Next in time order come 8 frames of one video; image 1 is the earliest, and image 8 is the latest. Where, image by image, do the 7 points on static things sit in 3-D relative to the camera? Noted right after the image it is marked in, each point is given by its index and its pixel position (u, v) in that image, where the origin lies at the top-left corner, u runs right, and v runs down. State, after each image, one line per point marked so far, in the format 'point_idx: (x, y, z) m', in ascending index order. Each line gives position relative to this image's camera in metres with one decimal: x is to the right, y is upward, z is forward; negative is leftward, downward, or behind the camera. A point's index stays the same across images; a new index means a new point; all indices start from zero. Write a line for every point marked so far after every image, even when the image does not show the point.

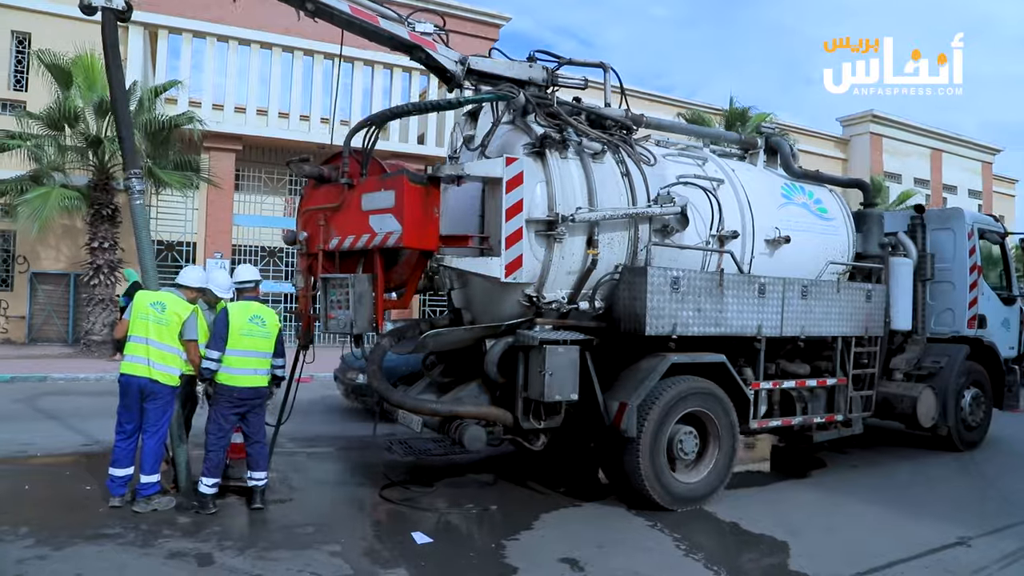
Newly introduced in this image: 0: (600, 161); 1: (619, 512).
0: (+0.7, +1.0, +6.0) m
1: (+0.8, -1.7, +5.8) m
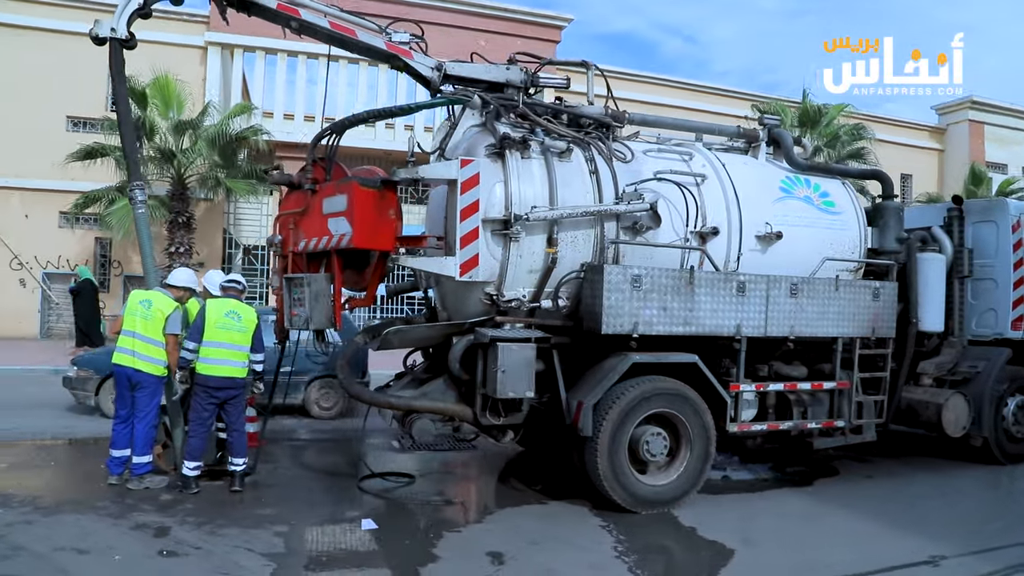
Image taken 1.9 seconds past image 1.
0: (+0.4, +1.0, +6.1) m
1: (+0.5, -1.6, +5.8) m
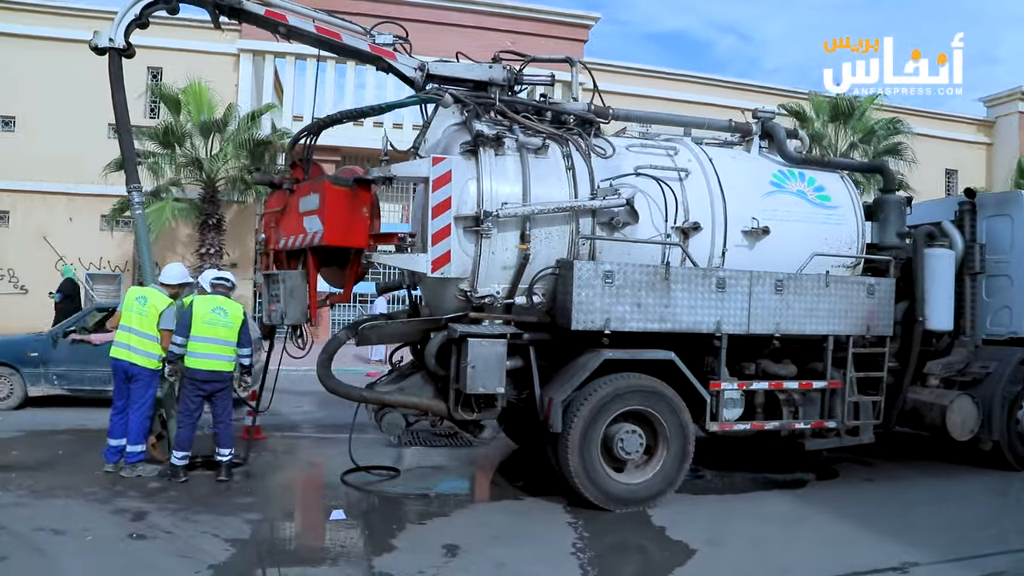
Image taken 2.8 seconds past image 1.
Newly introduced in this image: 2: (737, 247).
0: (+0.2, +1.0, +6.1) m
1: (+0.3, -1.6, +5.8) m
2: (+1.8, +0.3, +6.4) m
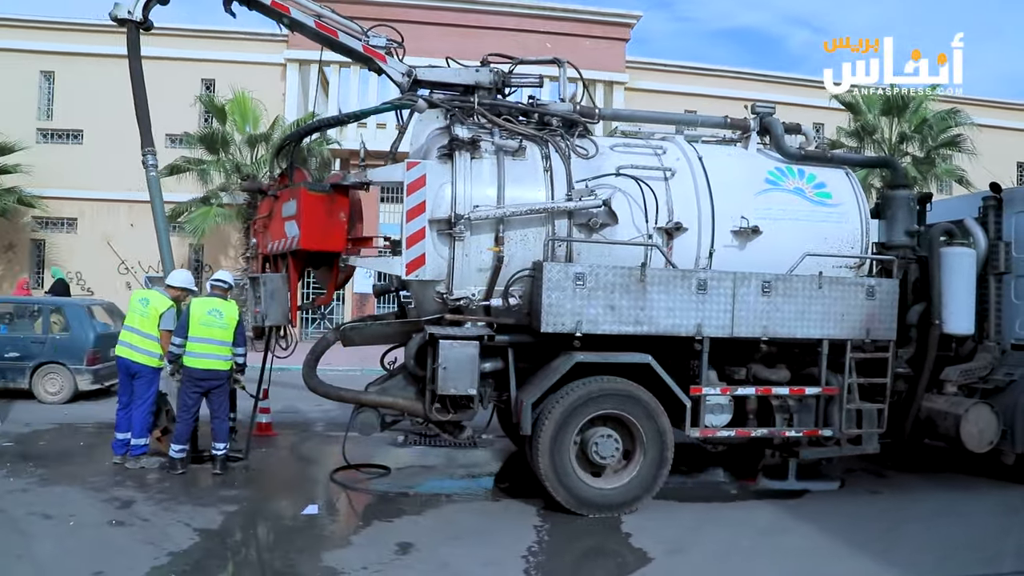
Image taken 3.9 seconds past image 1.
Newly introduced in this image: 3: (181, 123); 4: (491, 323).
0: (+0.1, +1.0, +6.1) m
1: (+0.1, -1.6, +5.8) m
2: (+1.7, +0.3, +6.2) m
3: (-7.2, +3.5, +16.9) m
4: (-0.1, -0.3, +5.9) m
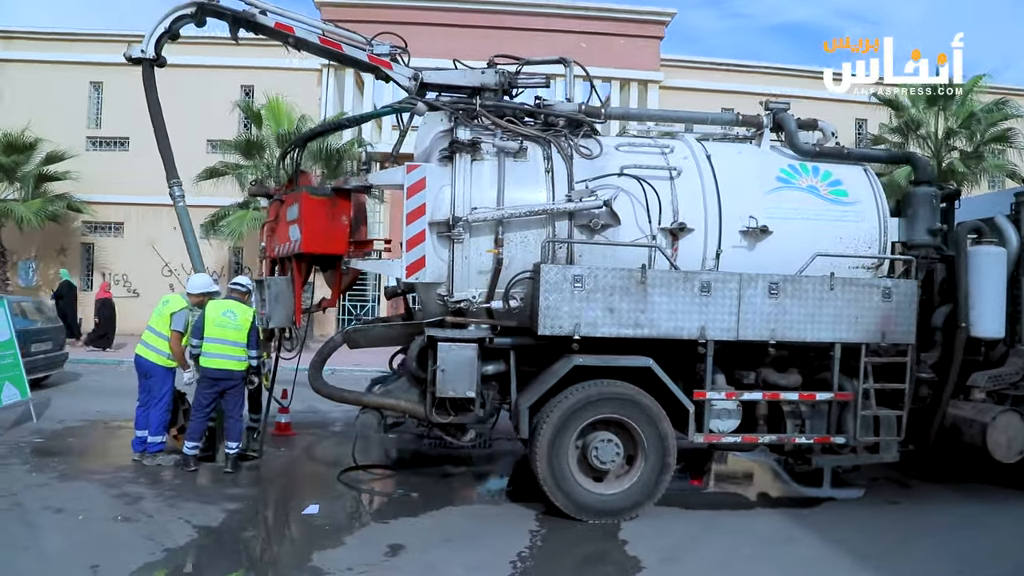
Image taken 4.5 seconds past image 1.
0: (+0.1, +1.0, +6.0) m
1: (+0.1, -1.7, +5.8) m
2: (+1.7, +0.3, +6.0) m
3: (-6.4, +3.5, +17.3) m
4: (-0.1, -0.3, +5.9) m
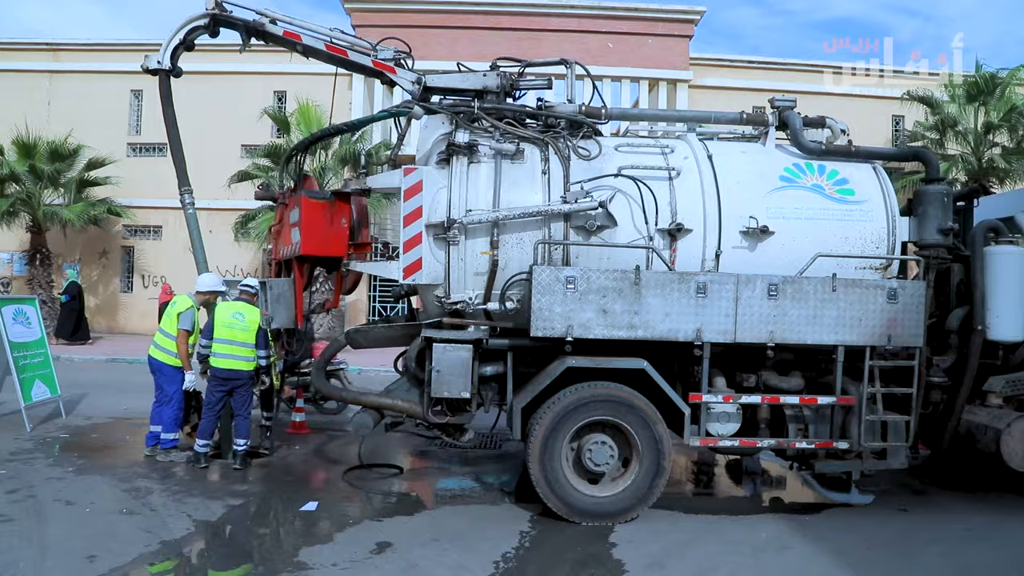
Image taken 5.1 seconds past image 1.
0: (0.0, +1.0, +6.0) m
1: (0.0, -1.7, +5.8) m
2: (+1.7, +0.3, +5.9) m
3: (-5.6, +3.5, +17.7) m
4: (-0.1, -0.3, +5.9) m
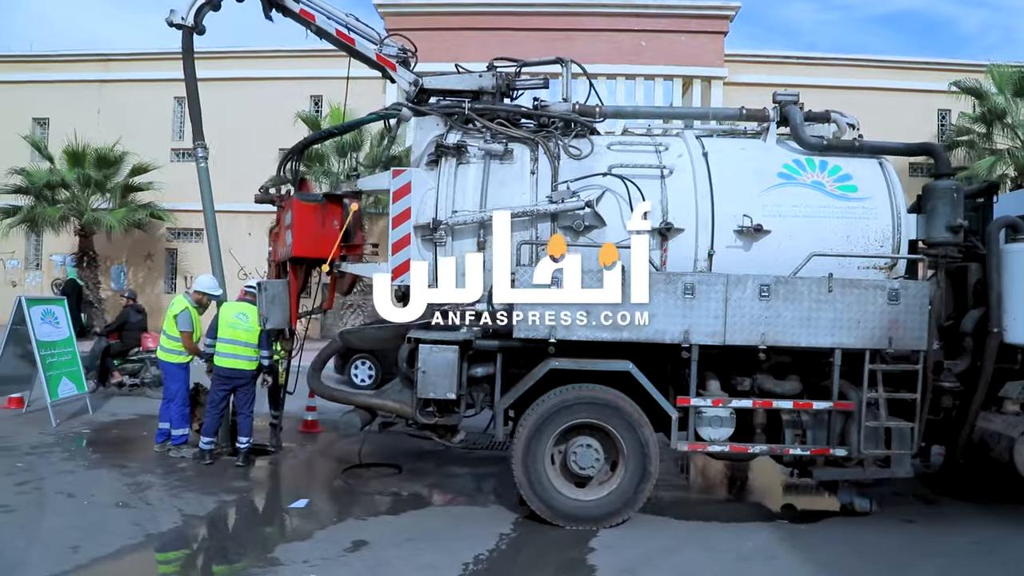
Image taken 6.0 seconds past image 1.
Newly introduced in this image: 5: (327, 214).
0: (0.0, +1.0, +6.0) m
1: (-0.1, -1.7, +5.7) m
2: (+1.6, +0.3, +5.7) m
3: (-4.8, +3.5, +18.1) m
4: (-0.2, -0.3, +5.9) m
5: (-1.4, +0.6, +6.1) m
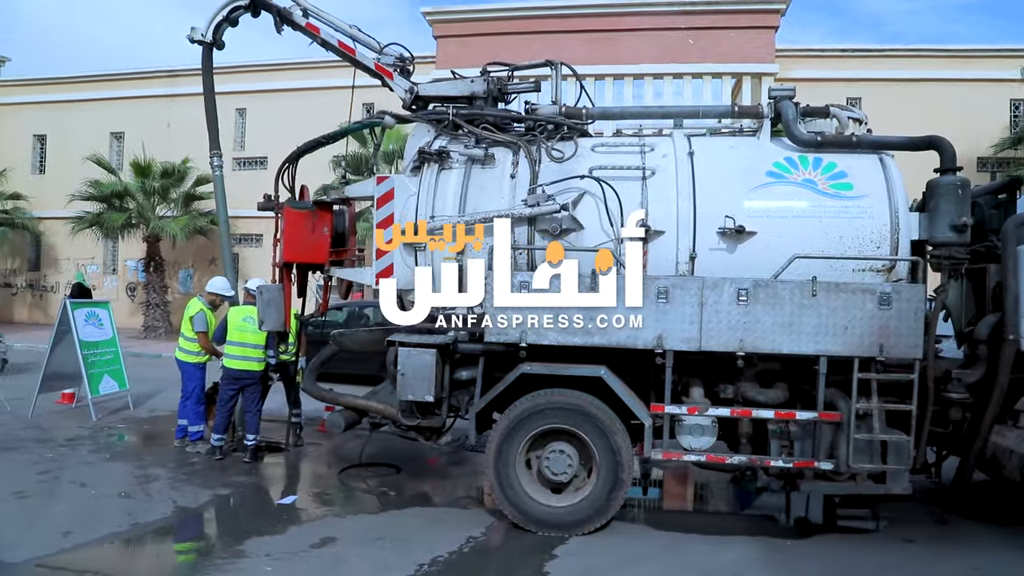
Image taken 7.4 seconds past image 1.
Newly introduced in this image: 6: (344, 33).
0: (-0.2, +0.9, +6.0) m
1: (-0.2, -1.7, +5.7) m
2: (+1.4, +0.3, +5.5) m
3: (-3.4, +3.4, +18.6) m
4: (-0.4, -0.3, +5.9) m
5: (-1.5, +0.6, +6.3) m
6: (-1.6, +2.2, +7.2) m
